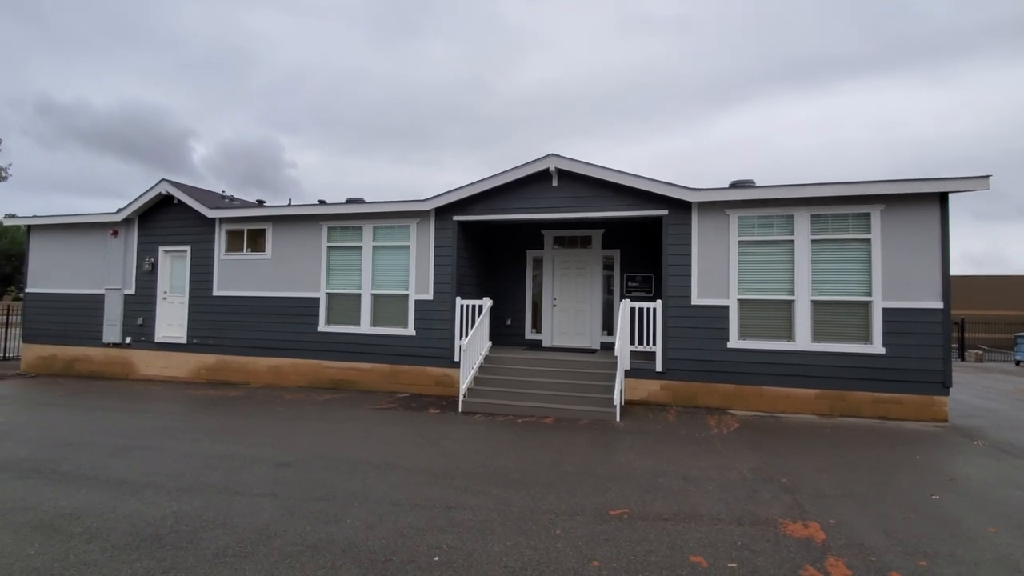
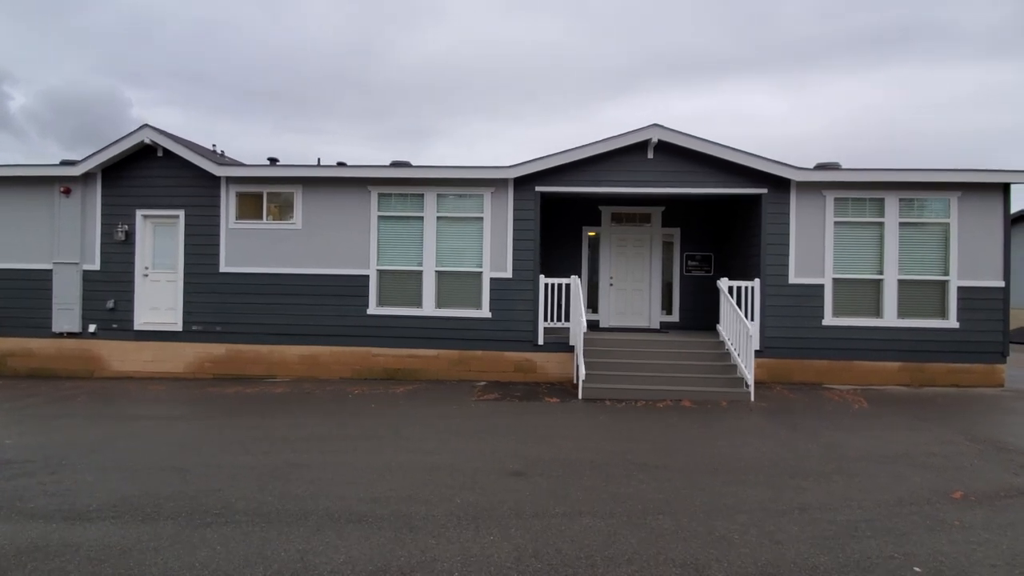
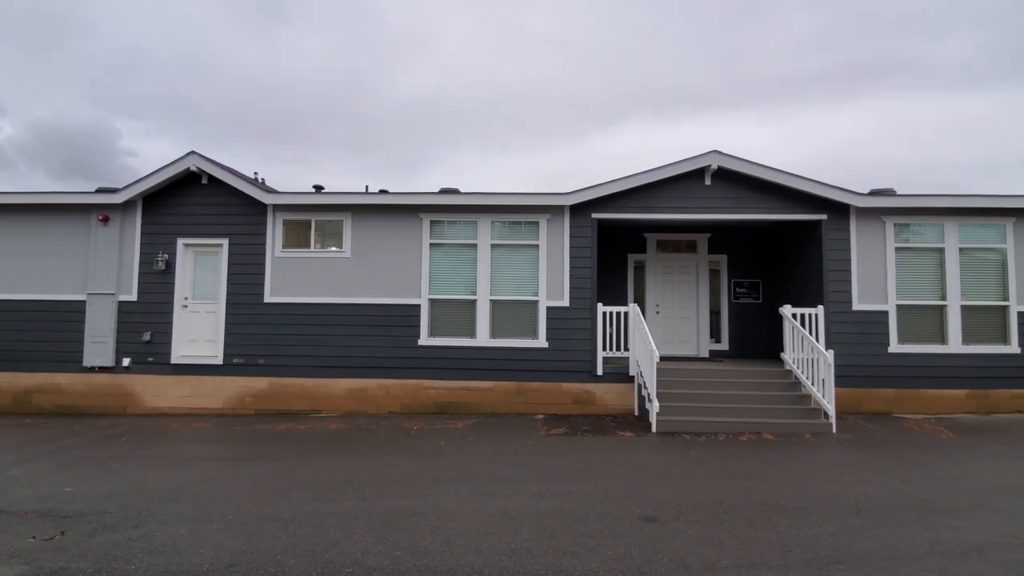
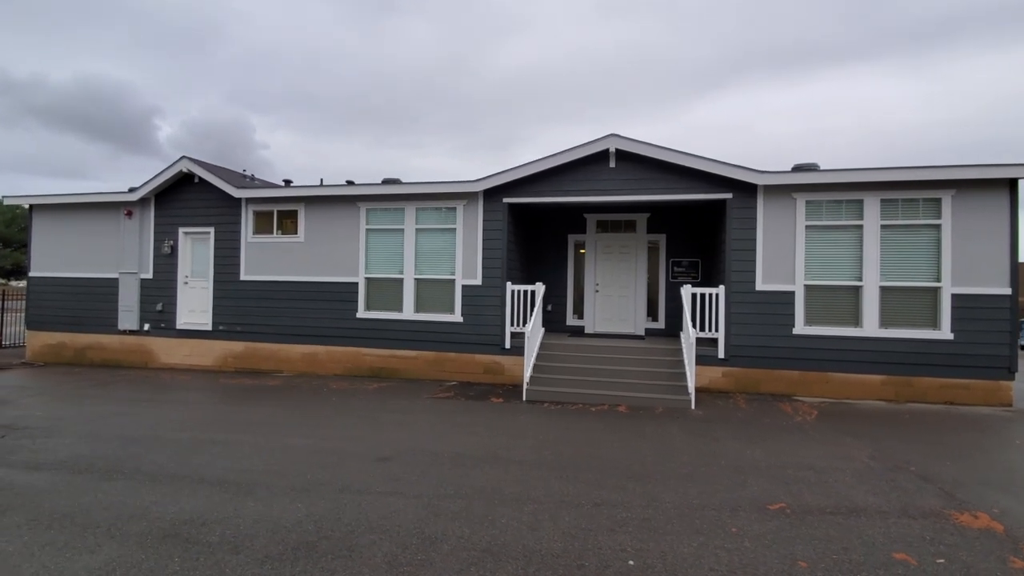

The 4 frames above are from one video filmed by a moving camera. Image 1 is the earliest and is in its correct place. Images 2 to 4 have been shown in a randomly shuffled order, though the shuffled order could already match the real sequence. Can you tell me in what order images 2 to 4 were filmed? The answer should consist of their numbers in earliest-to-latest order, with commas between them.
4, 2, 3
